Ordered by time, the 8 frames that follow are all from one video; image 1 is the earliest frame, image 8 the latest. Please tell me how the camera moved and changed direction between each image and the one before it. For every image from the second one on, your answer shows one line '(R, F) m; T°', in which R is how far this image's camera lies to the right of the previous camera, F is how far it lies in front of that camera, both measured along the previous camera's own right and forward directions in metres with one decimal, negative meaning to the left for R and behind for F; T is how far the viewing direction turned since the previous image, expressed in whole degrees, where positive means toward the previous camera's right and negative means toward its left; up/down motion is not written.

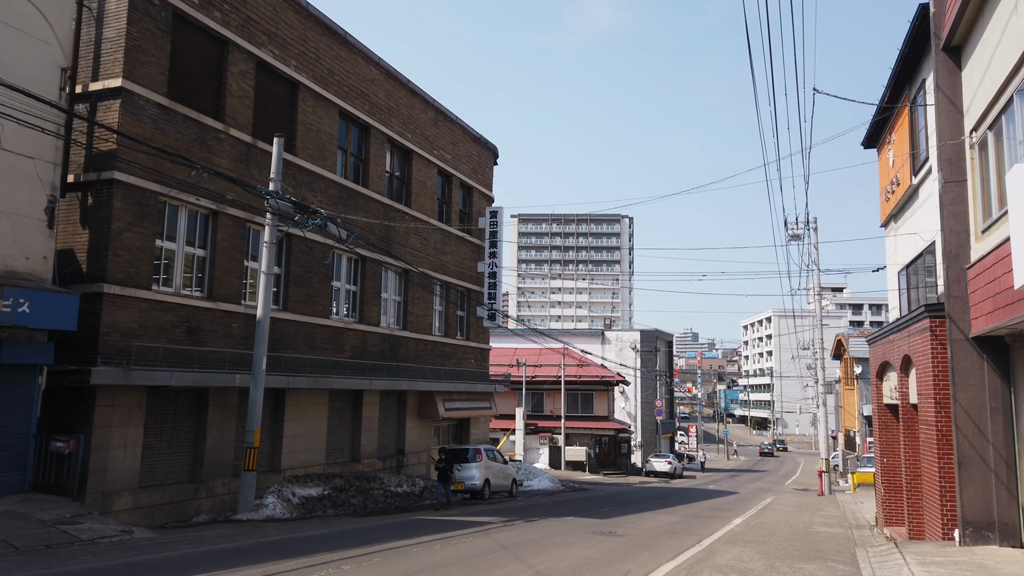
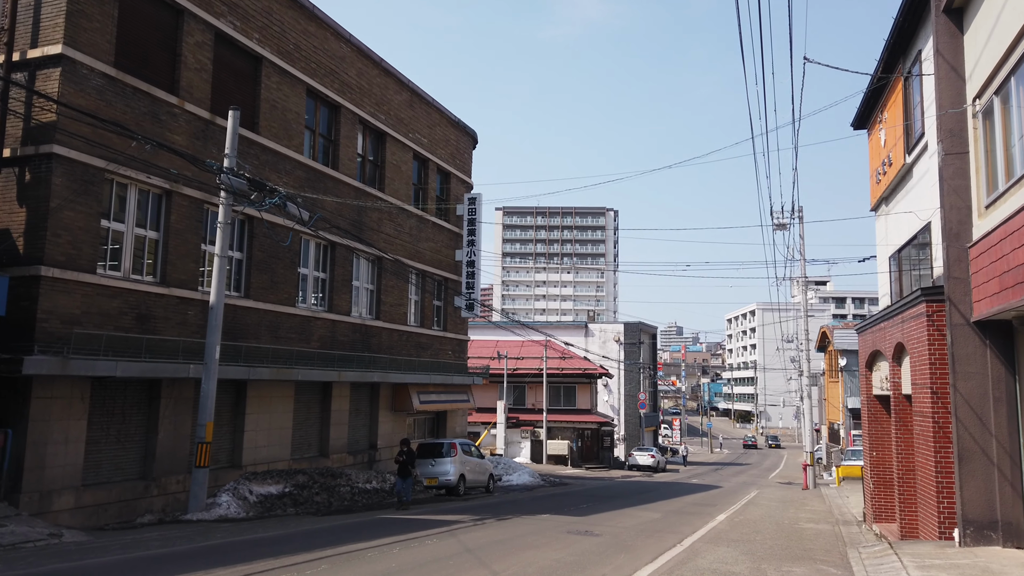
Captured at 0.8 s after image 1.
(+0.3, +0.9) m; +1°
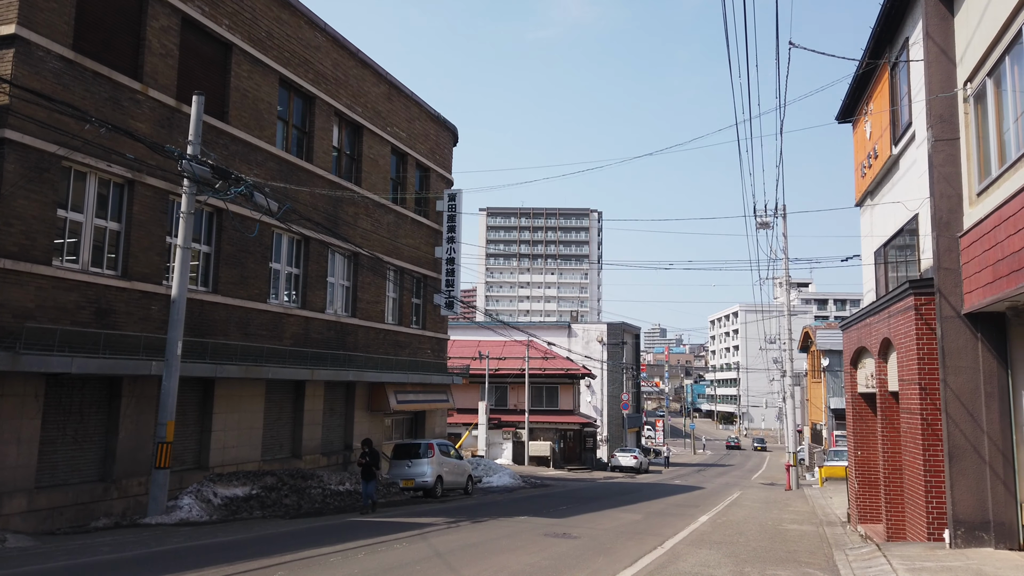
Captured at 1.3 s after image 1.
(+0.1, +0.5) m; +1°
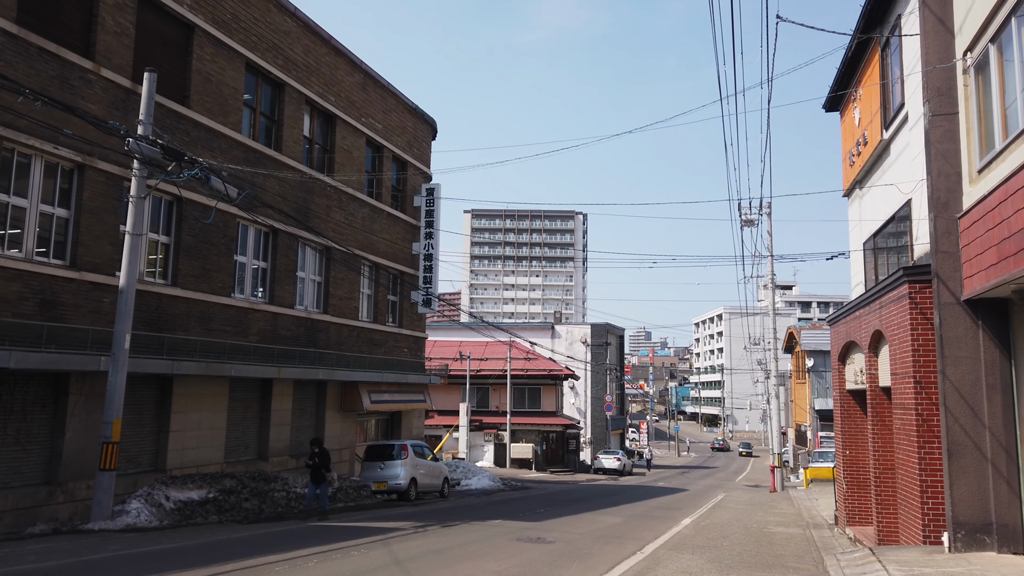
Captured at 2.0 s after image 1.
(+0.2, +0.7) m; +1°
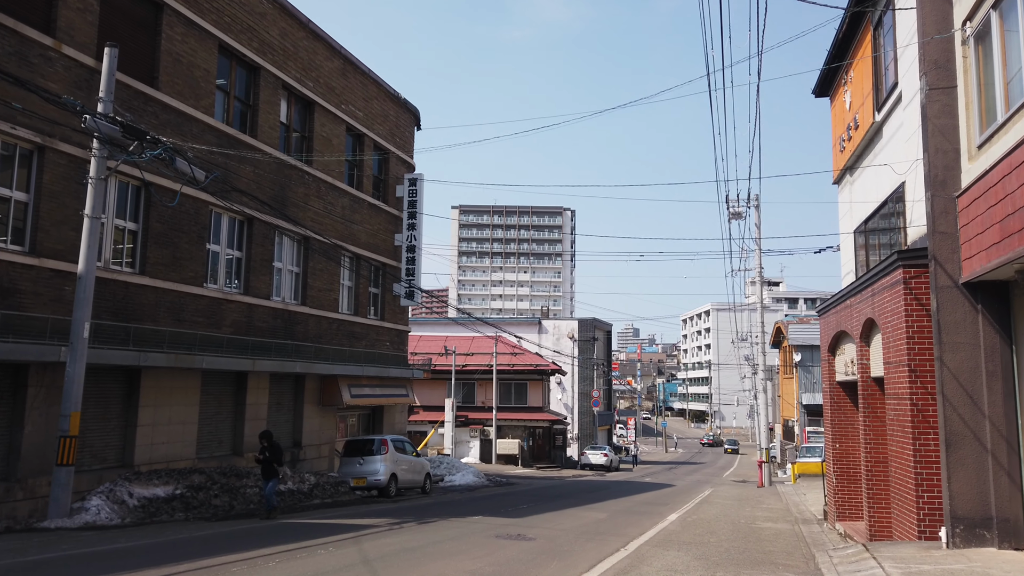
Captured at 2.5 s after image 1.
(+0.1, +0.5) m; +1°
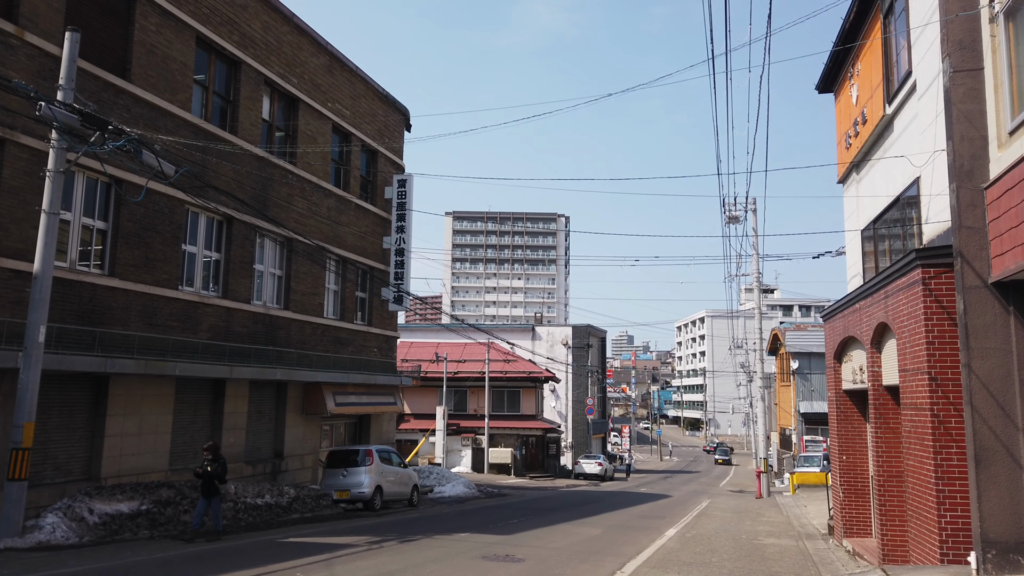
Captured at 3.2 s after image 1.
(+0.1, +0.8) m; 0°
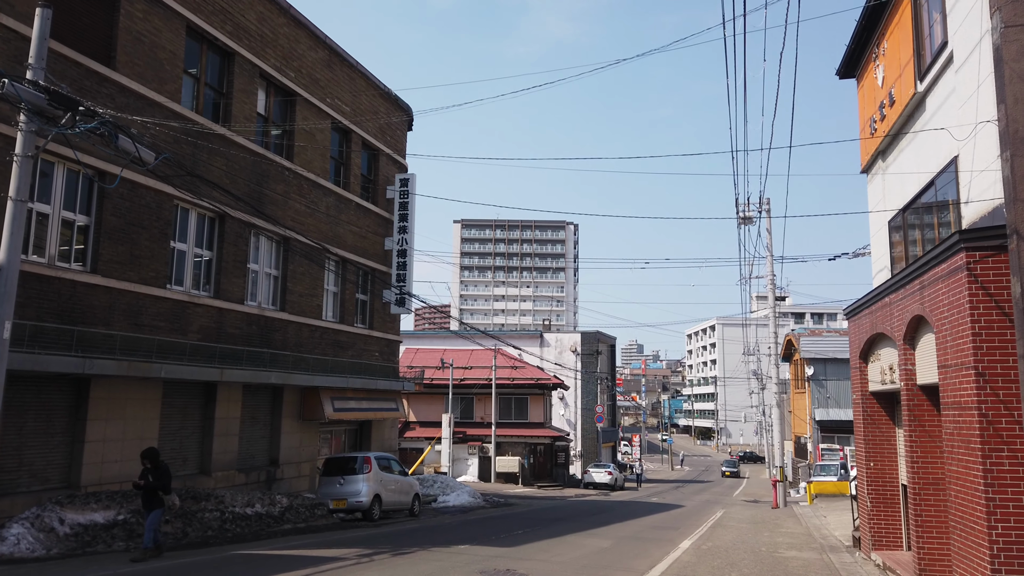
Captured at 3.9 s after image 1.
(+0.1, +0.8) m; -1°
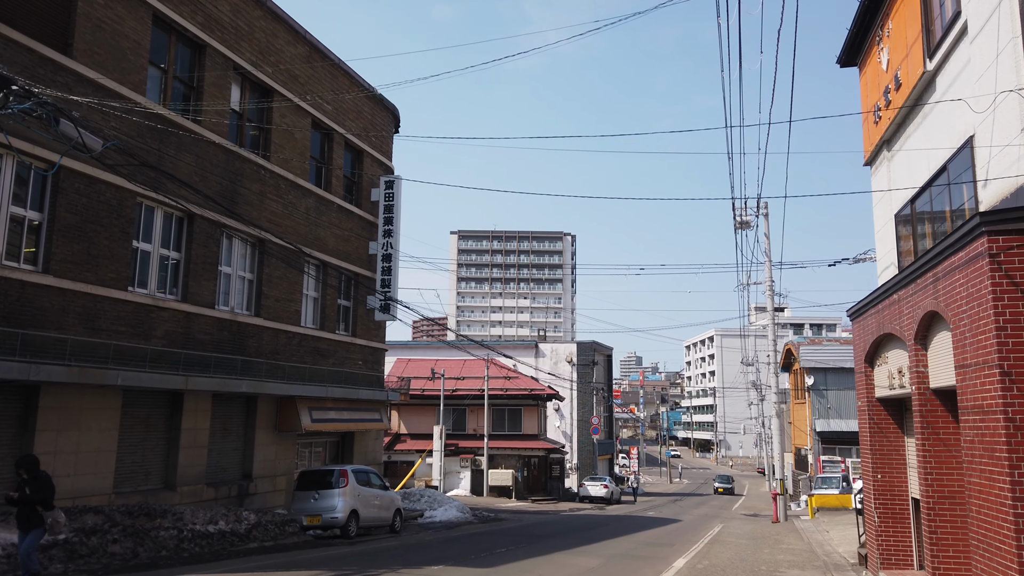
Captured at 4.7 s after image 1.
(+0.3, +0.9) m; 0°
